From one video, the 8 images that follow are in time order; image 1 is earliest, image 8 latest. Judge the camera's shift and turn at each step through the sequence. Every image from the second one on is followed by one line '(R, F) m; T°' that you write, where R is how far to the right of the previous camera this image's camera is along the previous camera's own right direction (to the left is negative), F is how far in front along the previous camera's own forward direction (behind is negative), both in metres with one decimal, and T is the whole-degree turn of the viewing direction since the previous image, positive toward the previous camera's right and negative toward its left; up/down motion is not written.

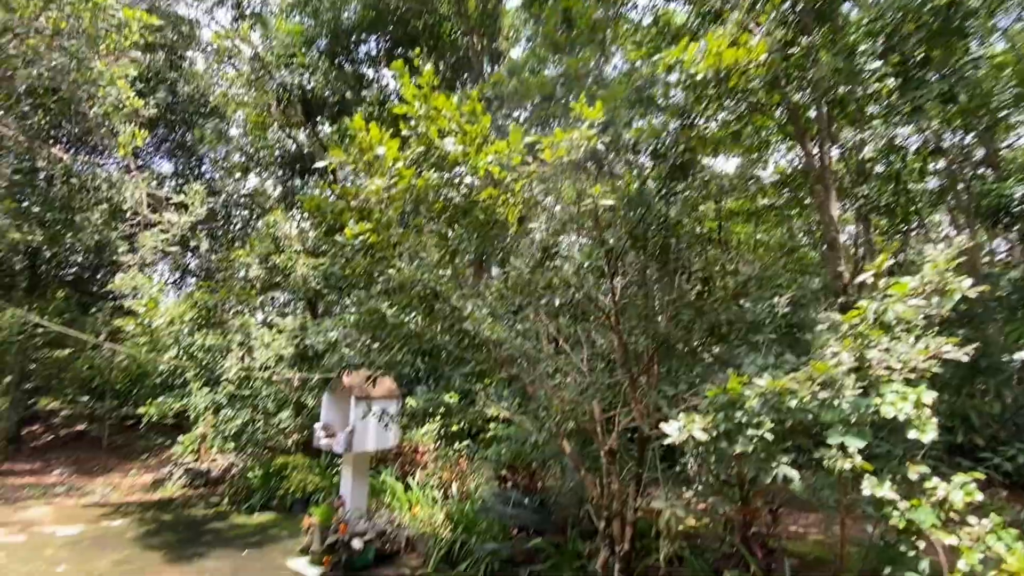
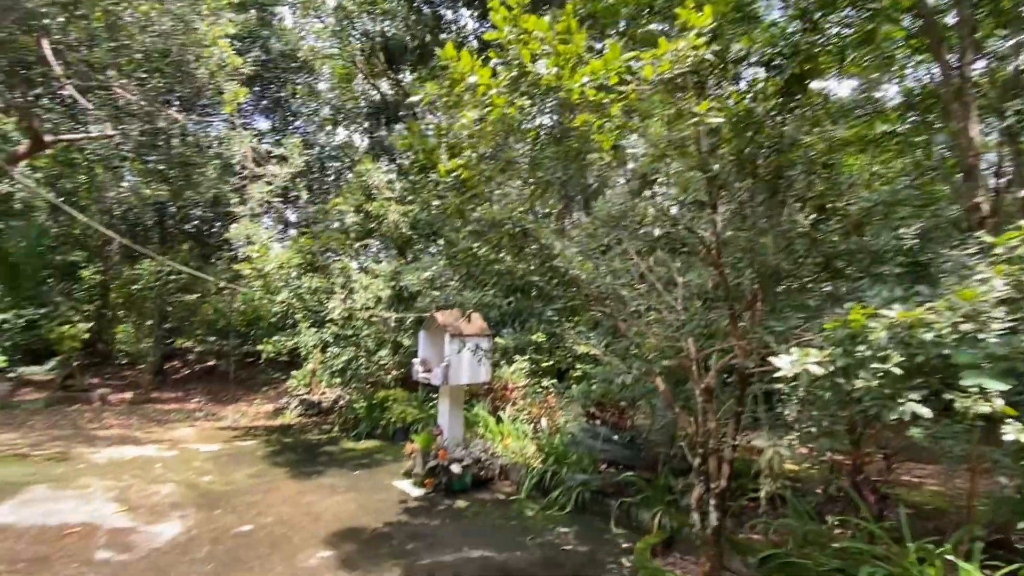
(-0.1, 0.0) m; -9°
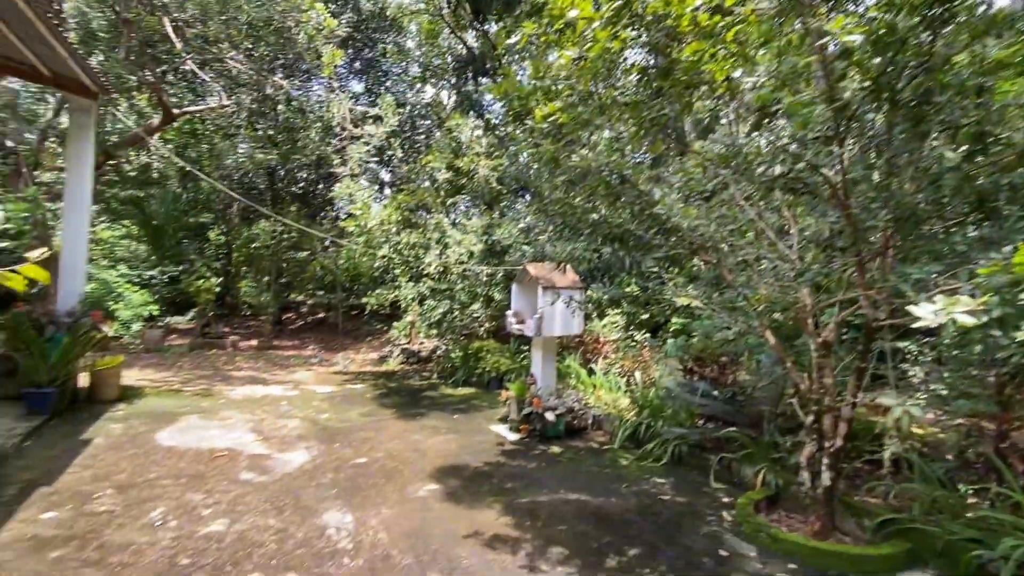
(-0.1, 0.0) m; -10°
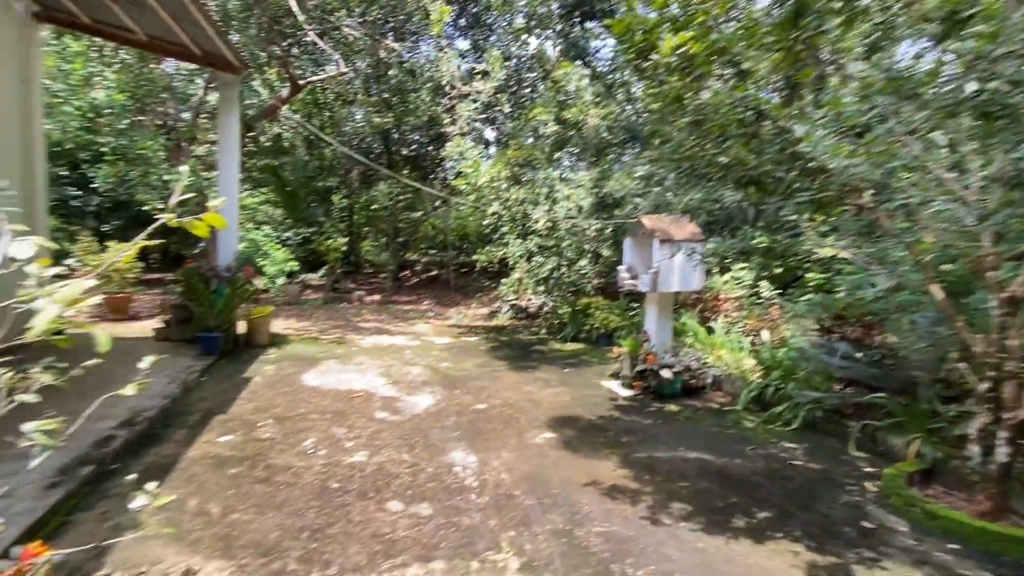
(-0.1, 0.0) m; -11°
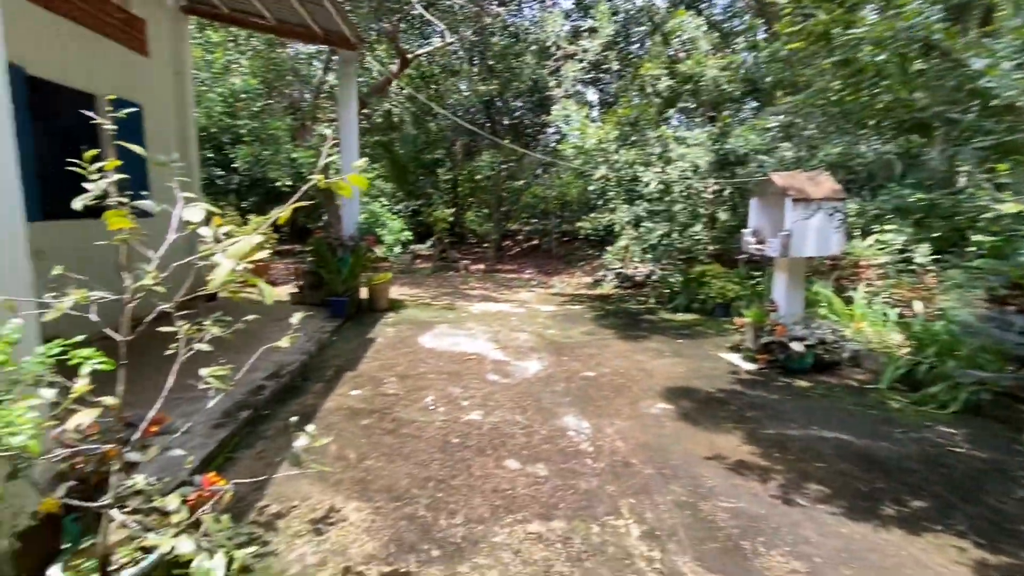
(-0.1, 0.0) m; -11°
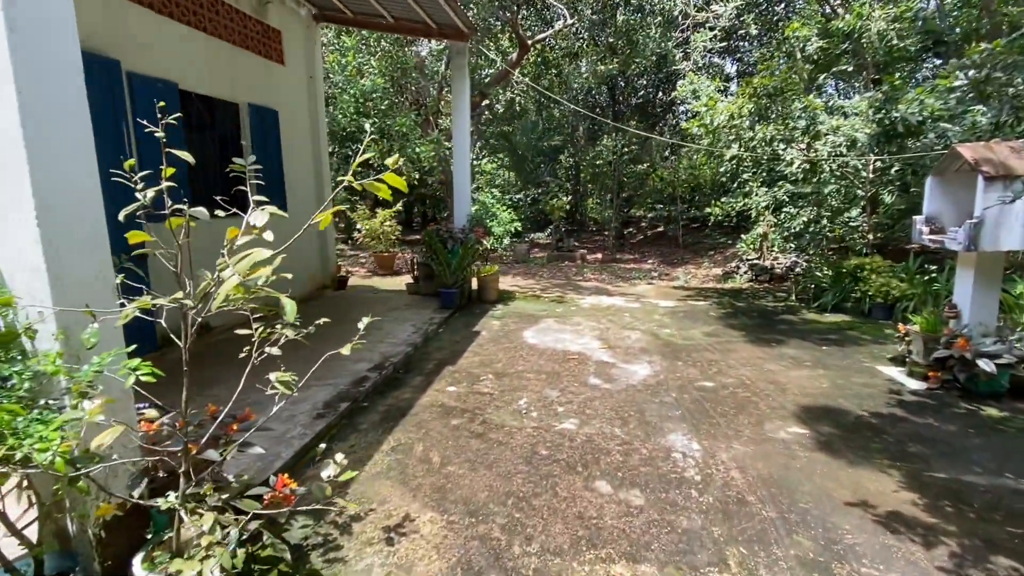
(+0.1, +0.3) m; -14°
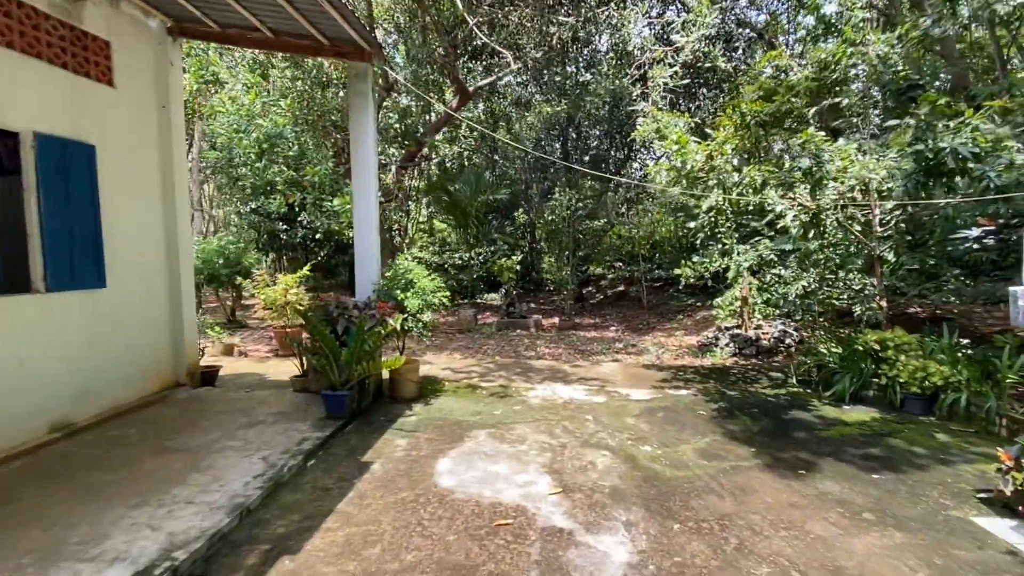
(+0.4, +1.5) m; +4°
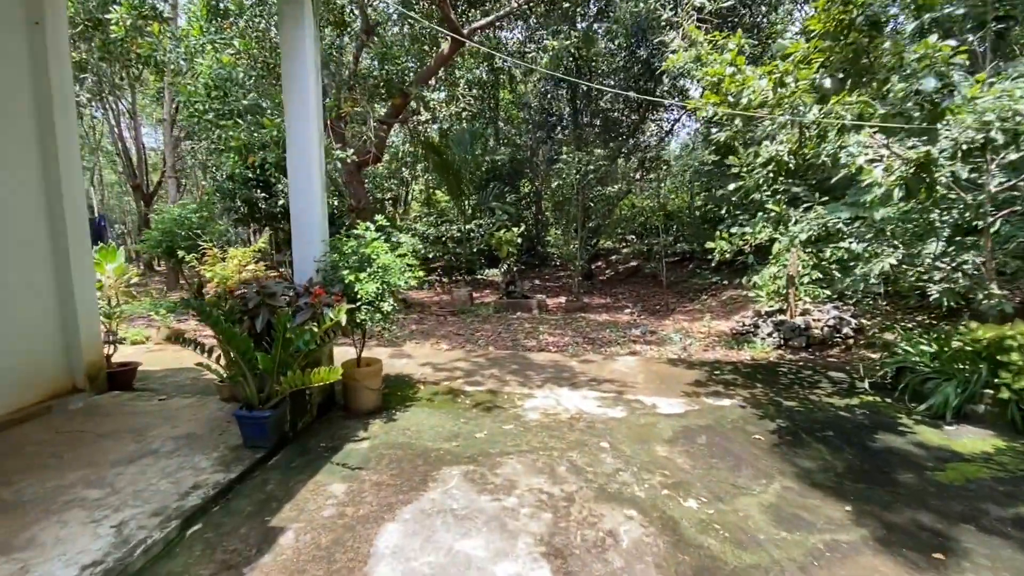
(+0.1, +1.2) m; -1°
